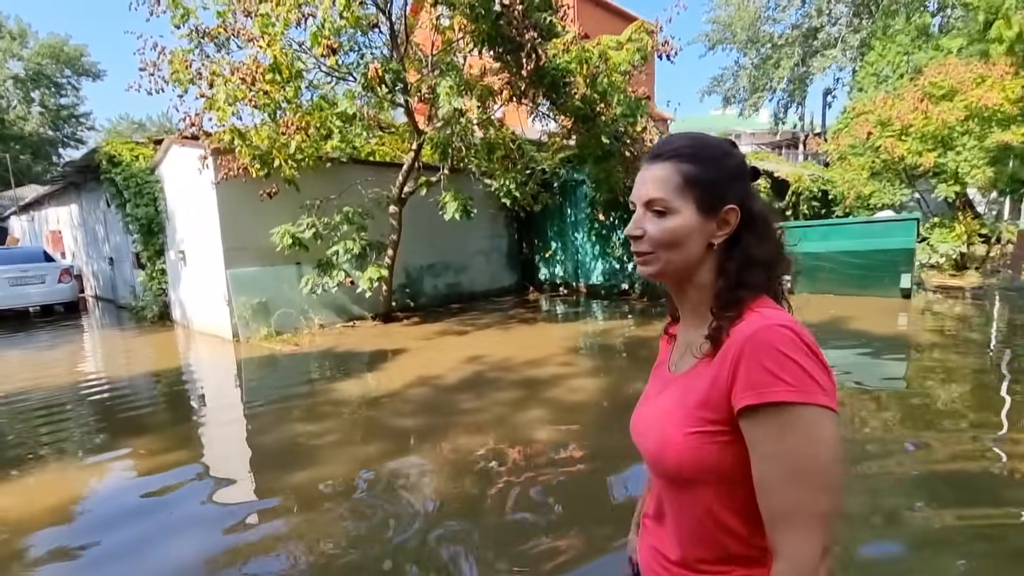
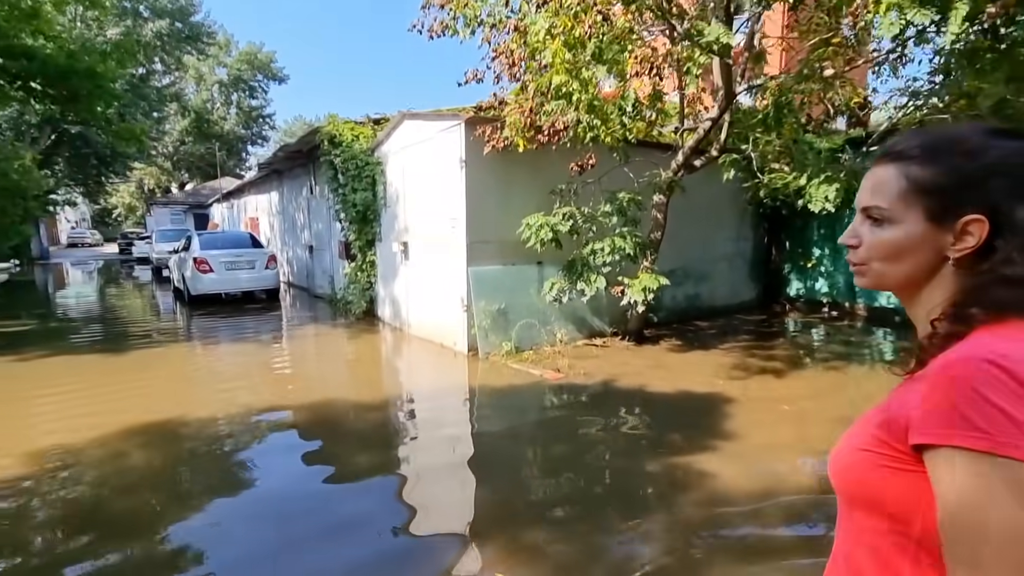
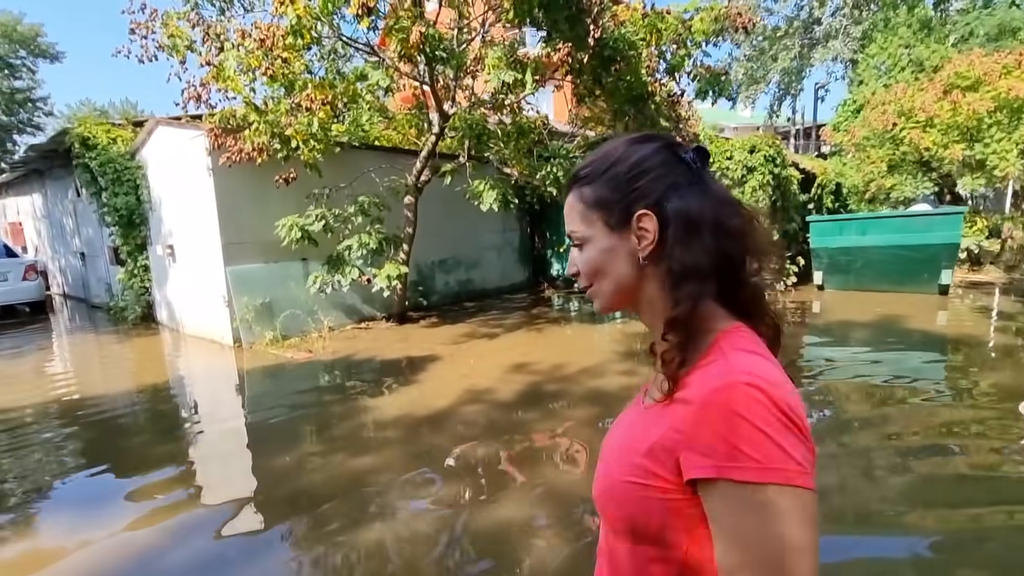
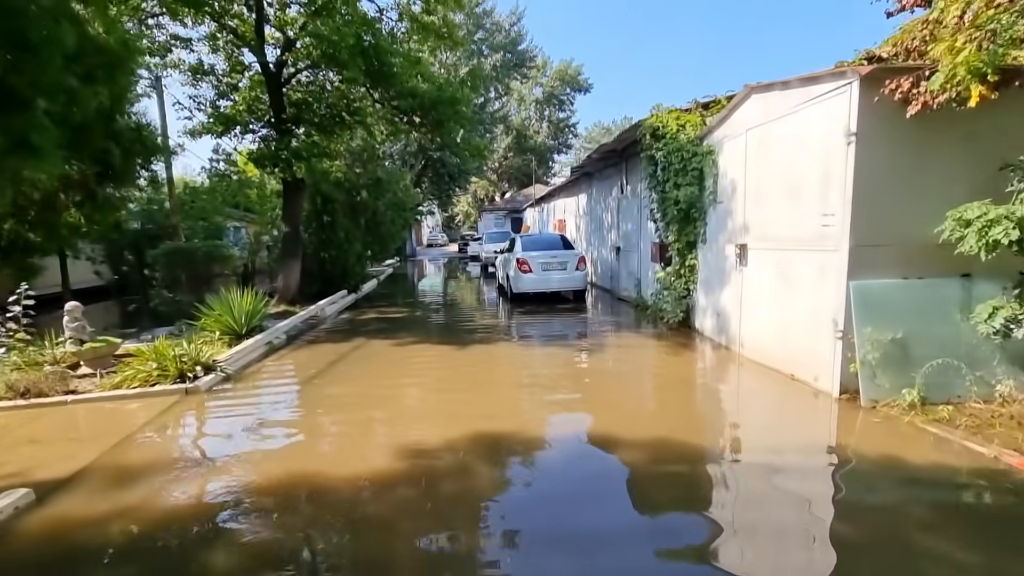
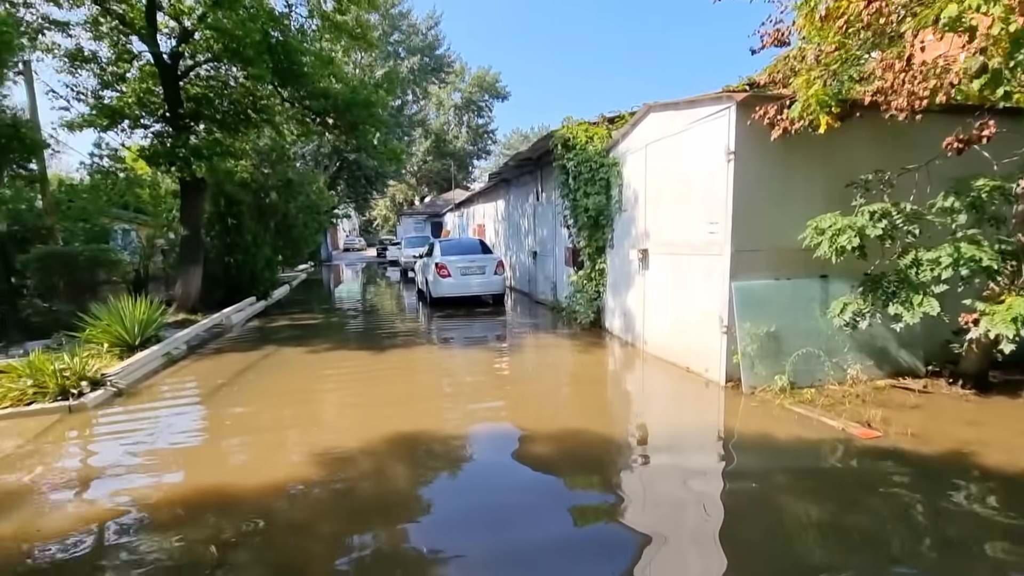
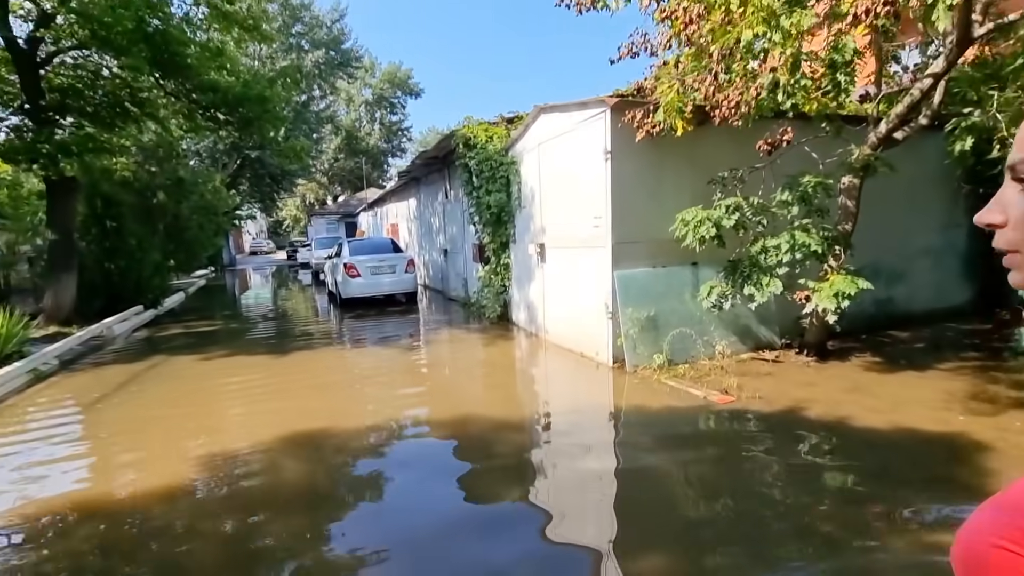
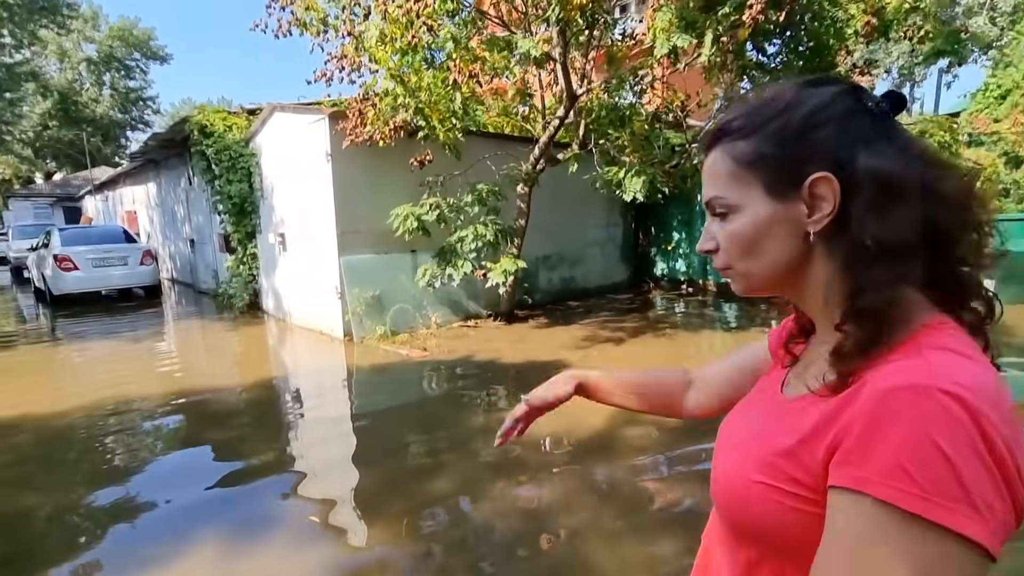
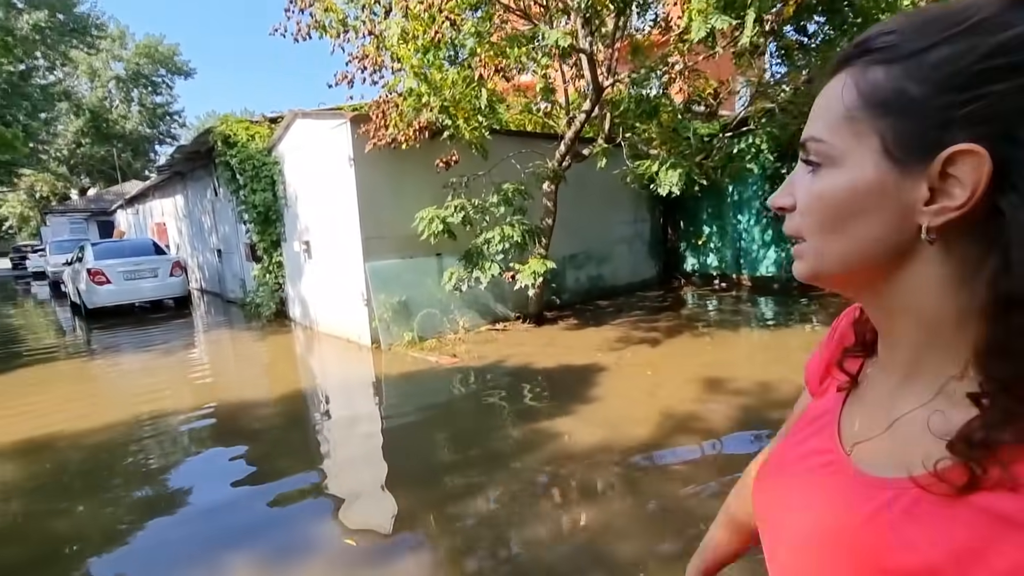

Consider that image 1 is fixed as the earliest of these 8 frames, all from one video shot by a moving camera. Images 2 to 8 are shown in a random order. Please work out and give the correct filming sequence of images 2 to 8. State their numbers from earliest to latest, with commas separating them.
3, 7, 8, 2, 6, 5, 4
